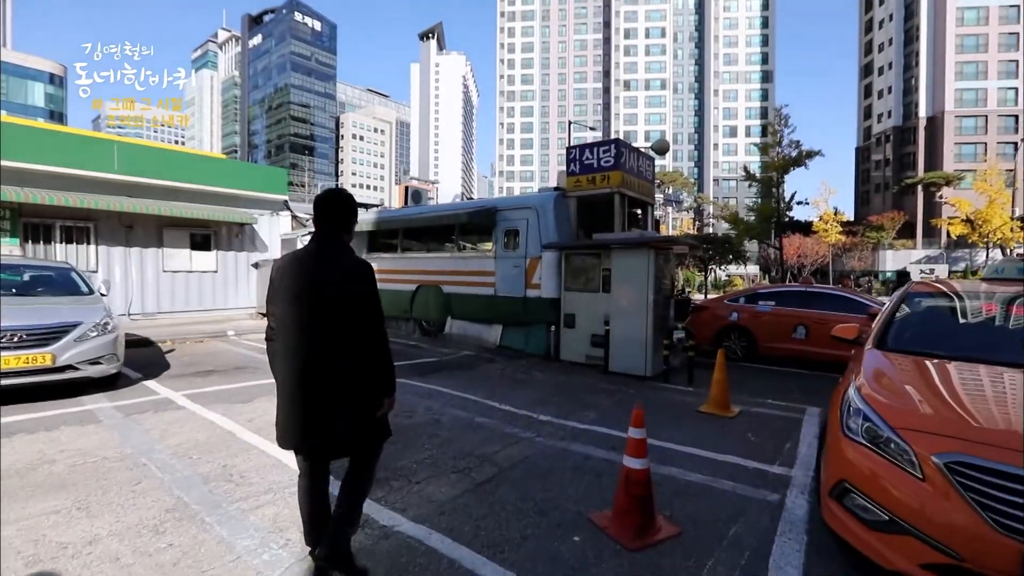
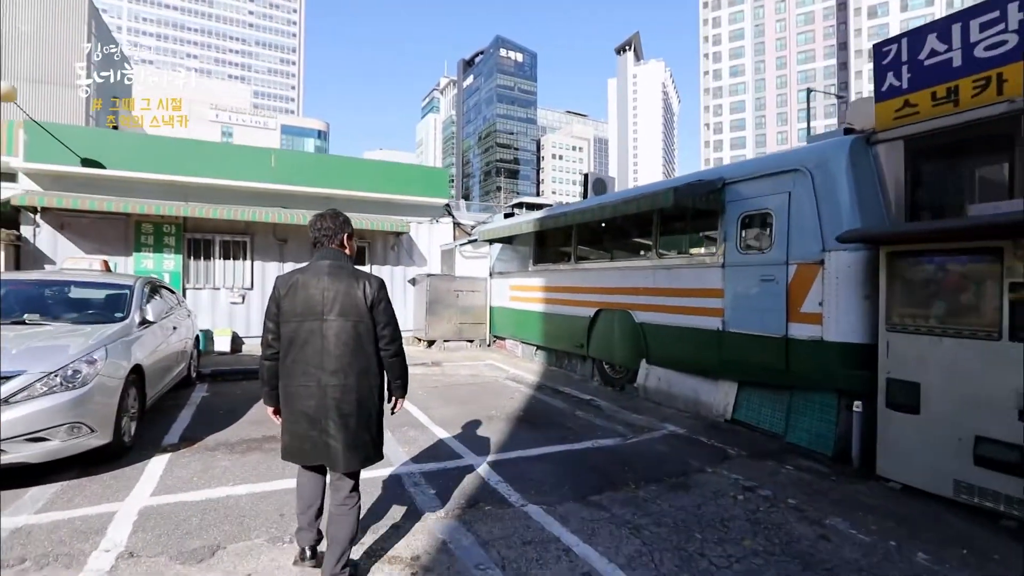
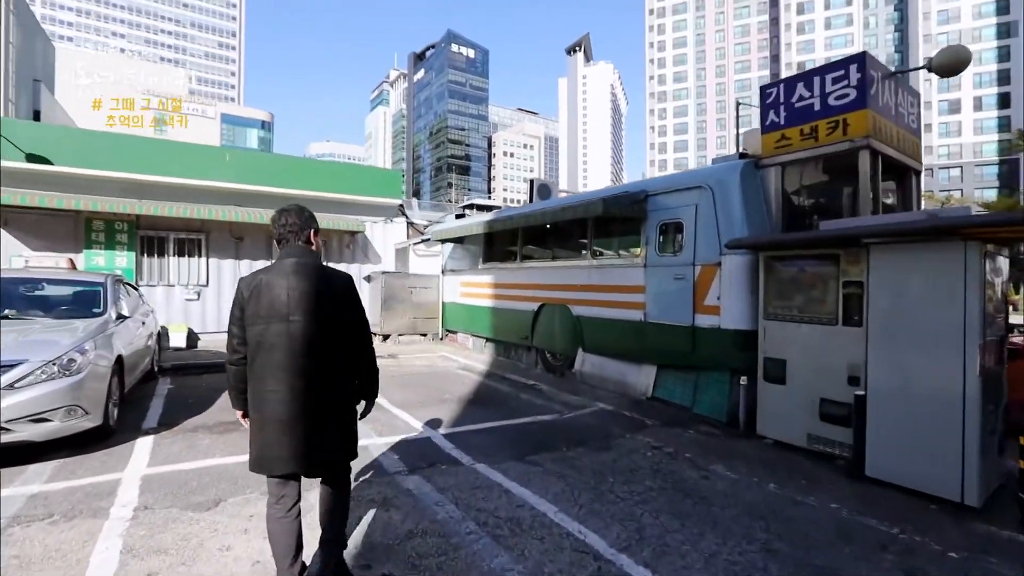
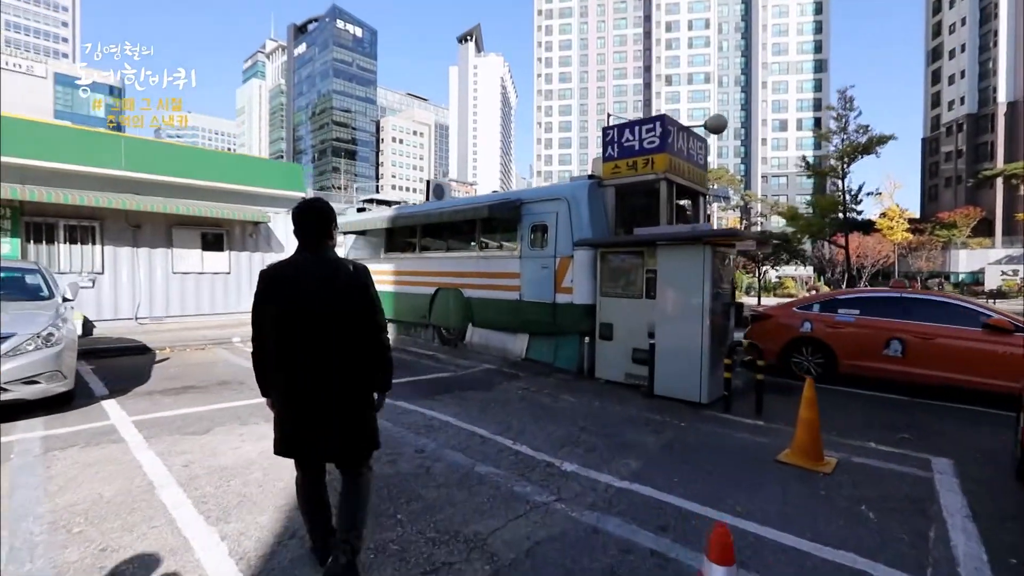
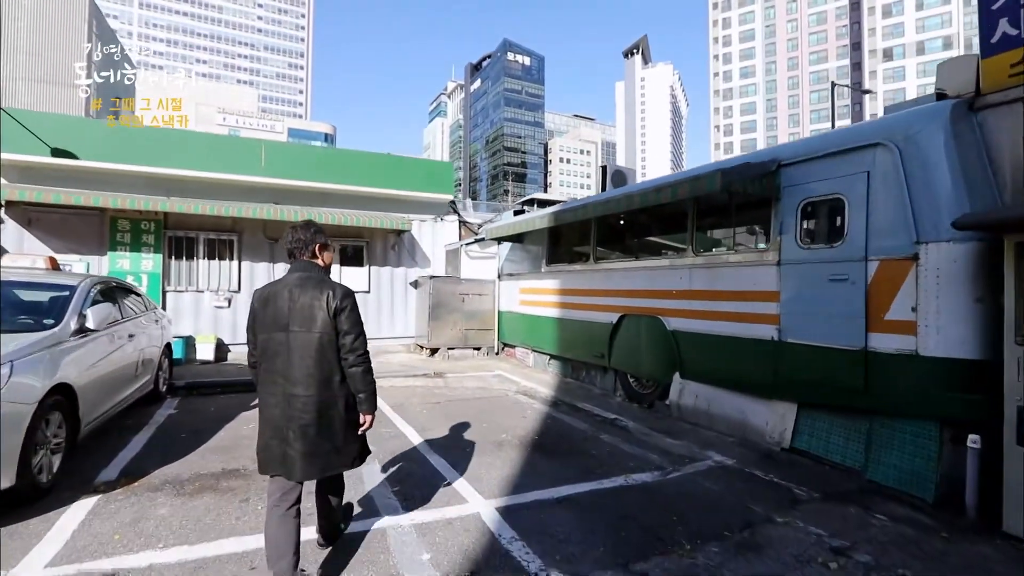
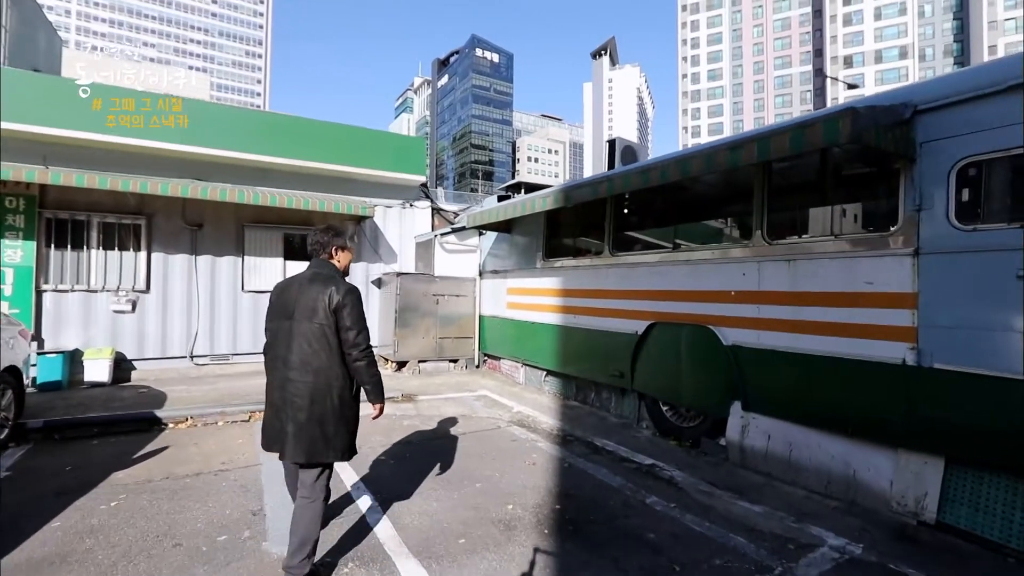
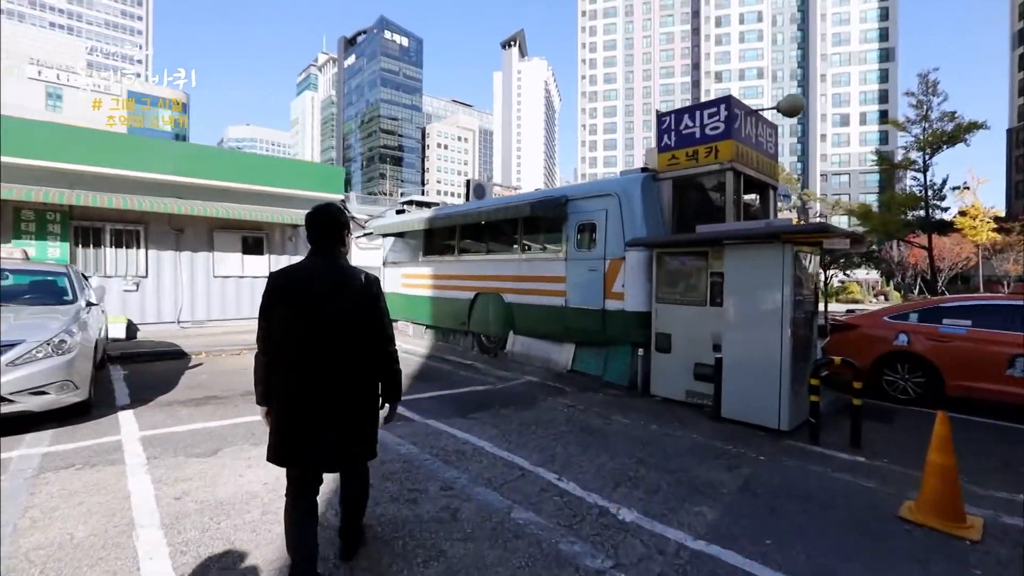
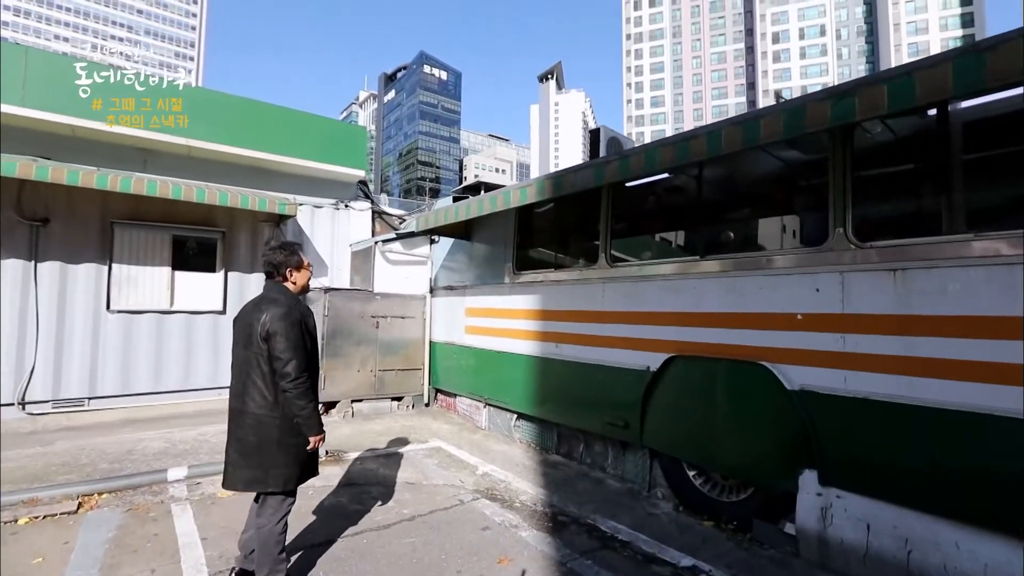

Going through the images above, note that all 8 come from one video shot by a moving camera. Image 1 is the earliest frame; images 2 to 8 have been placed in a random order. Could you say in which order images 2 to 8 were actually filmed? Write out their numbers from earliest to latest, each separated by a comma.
4, 7, 3, 2, 5, 6, 8
